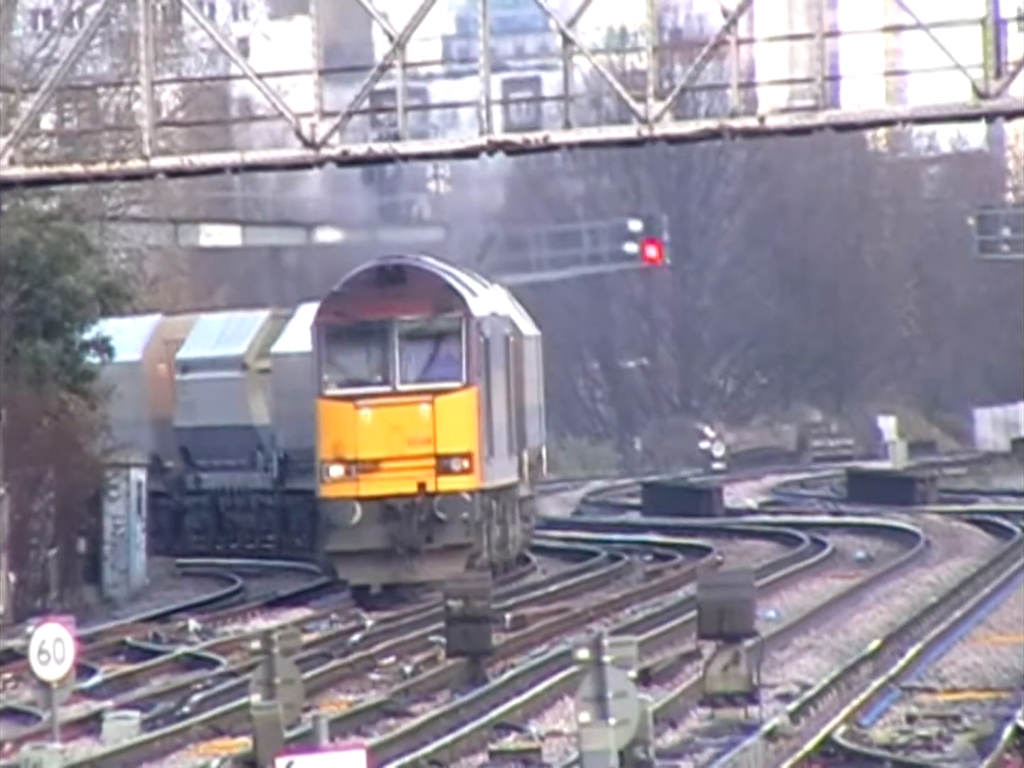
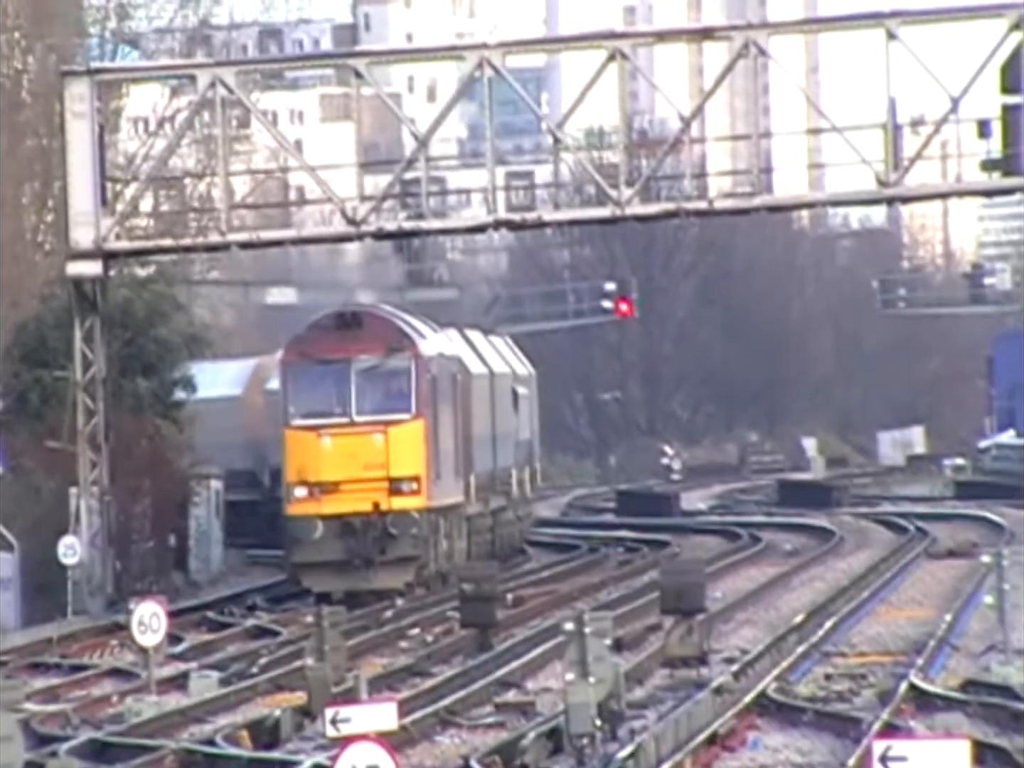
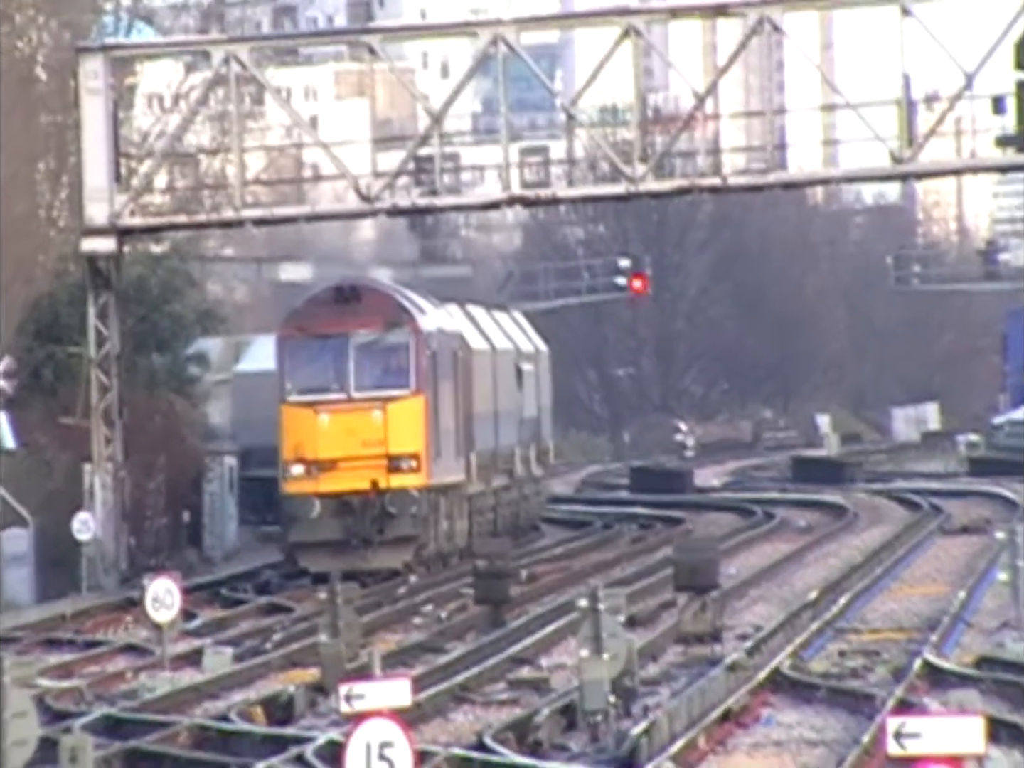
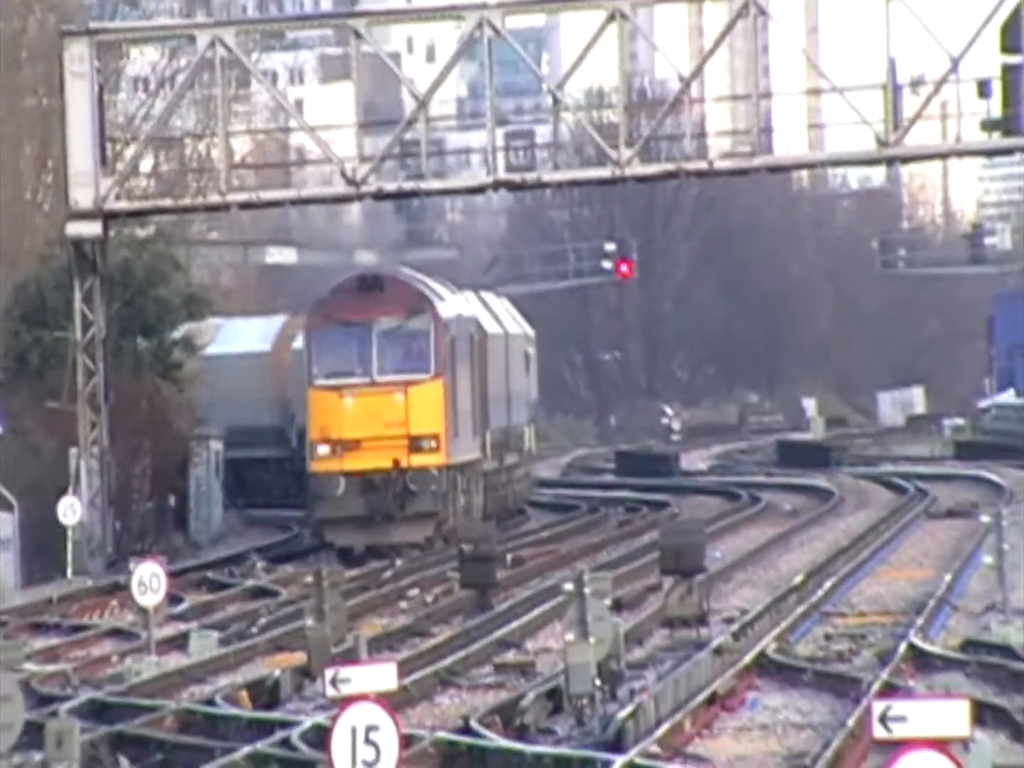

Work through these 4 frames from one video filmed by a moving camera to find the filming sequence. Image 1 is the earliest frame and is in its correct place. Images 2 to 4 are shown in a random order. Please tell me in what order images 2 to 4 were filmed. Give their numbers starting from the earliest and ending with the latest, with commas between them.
4, 2, 3
